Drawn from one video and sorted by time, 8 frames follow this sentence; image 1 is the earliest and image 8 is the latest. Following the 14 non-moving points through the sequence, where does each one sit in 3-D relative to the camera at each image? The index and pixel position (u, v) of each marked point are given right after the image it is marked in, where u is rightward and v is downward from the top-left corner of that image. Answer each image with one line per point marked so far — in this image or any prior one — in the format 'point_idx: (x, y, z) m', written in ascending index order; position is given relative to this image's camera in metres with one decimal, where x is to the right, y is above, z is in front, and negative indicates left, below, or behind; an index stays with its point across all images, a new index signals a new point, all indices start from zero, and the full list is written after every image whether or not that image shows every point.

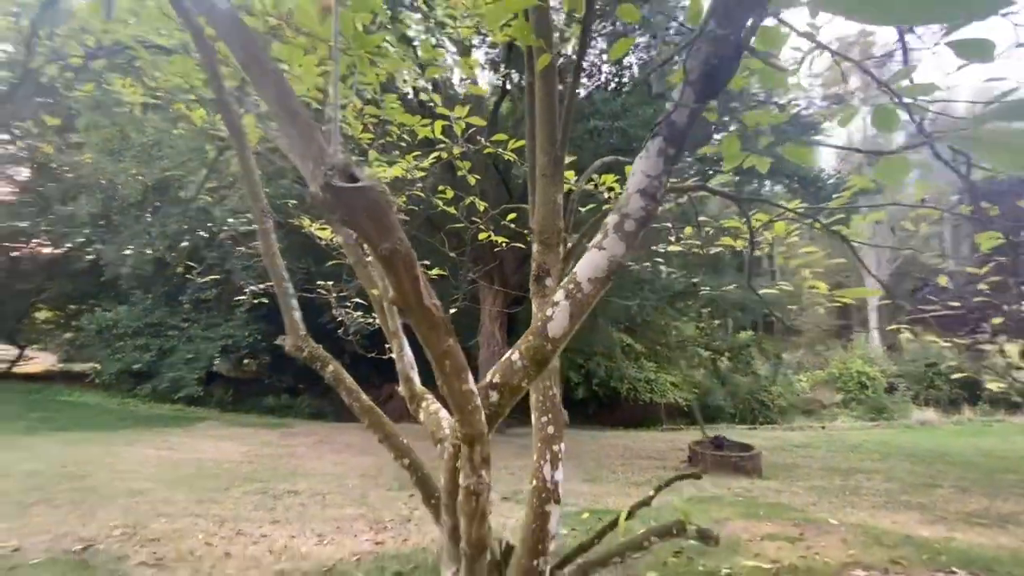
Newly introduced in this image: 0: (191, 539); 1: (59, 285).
0: (-3.3, -2.6, +5.0) m
1: (-14.5, +0.1, +15.5) m
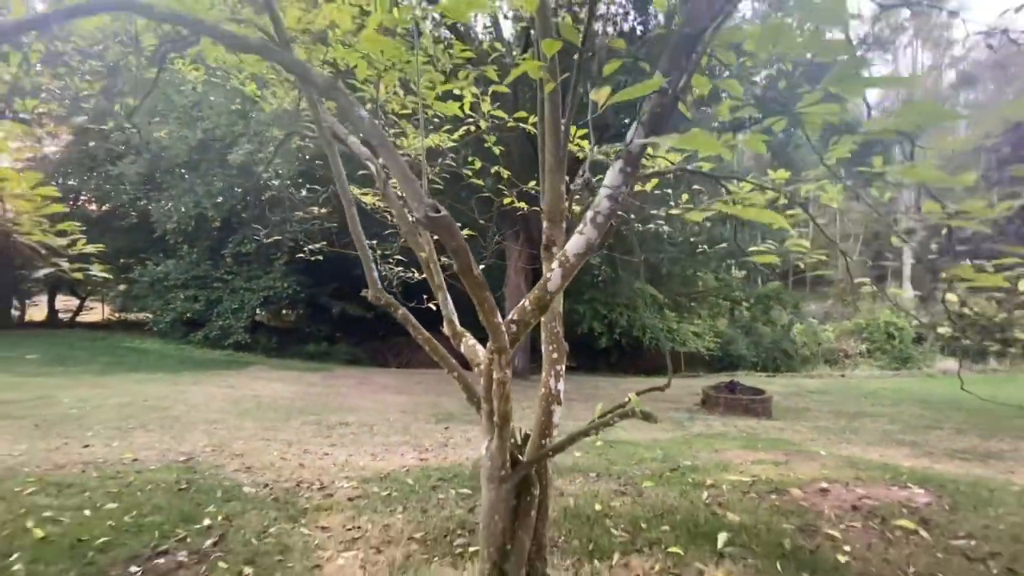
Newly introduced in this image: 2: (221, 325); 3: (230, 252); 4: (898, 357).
0: (-3.1, -2.1, +6.0) m
1: (-13.6, +1.6, +16.8) m
2: (-9.6, -1.2, +15.4) m
3: (-9.1, +1.1, +15.6) m
4: (+12.1, -2.1, +15.3) m
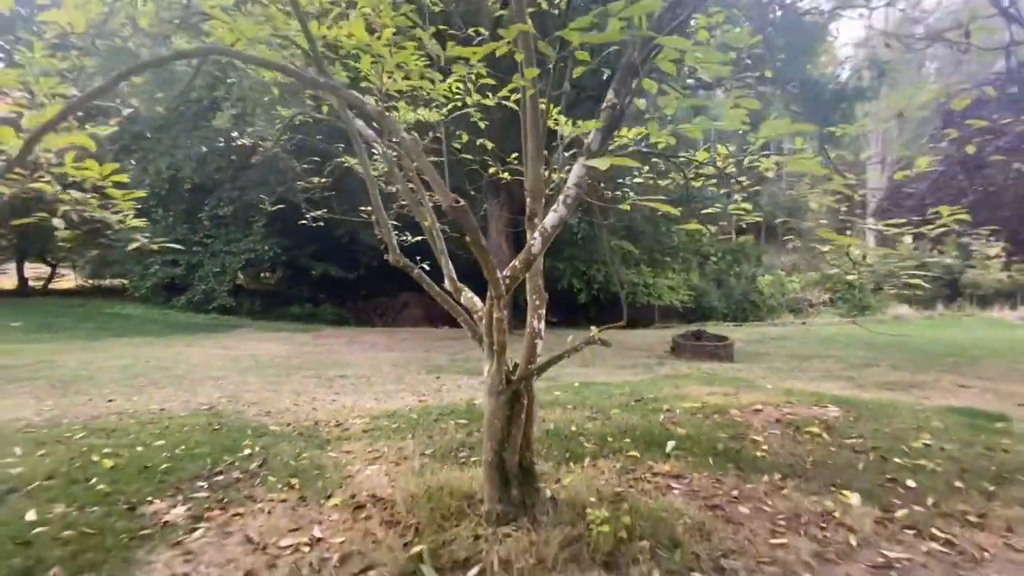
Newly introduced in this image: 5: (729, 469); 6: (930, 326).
0: (-3.2, -1.6, +6.7) m
1: (-14.3, +2.8, +16.7) m
2: (-10.1, 0.0, +15.7) m
3: (-9.7, +2.3, +15.8) m
4: (+11.5, -0.5, +16.6) m
5: (+1.6, -1.3, +3.5) m
6: (+12.7, -1.1, +14.5) m
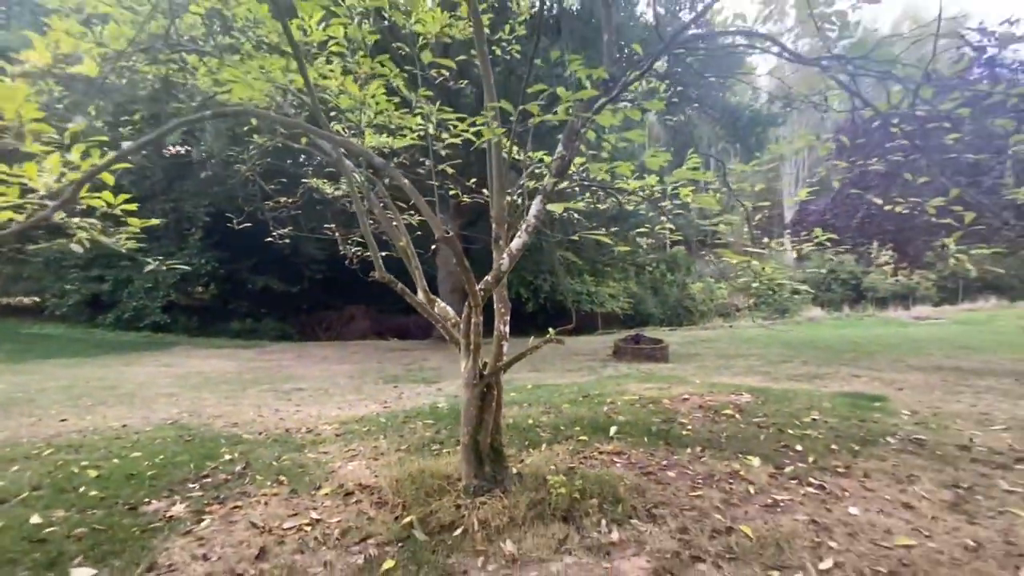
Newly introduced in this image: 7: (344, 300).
0: (-3.8, -1.8, +6.9) m
1: (-16.0, +2.2, +15.6) m
2: (-11.7, -0.5, +15.0) m
3: (-11.3, +1.8, +15.2) m
4: (+9.7, -0.7, +18.3) m
5: (+1.3, -1.4, +4.2) m
6: (+11.2, -1.2, +16.4) m
7: (-6.2, -0.4, +18.0) m
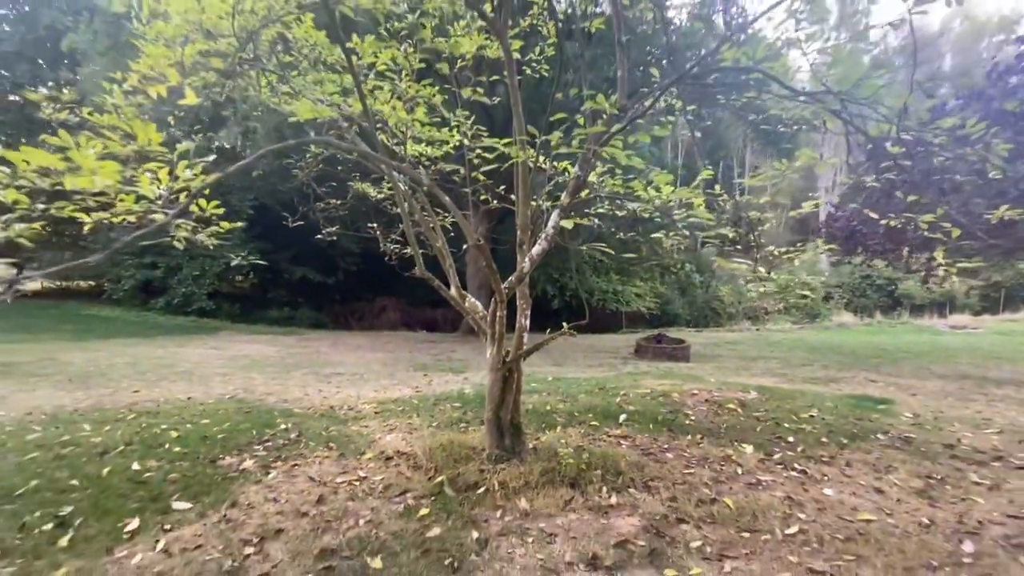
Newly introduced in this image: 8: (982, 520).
0: (-3.5, -1.6, +7.6) m
1: (-15.1, +2.7, +17.0) m
2: (-10.9, -0.1, +16.2) m
3: (-10.4, +2.2, +16.4) m
4: (+10.7, -0.9, +18.3) m
5: (+1.5, -1.4, +4.7) m
6: (+12.0, -1.4, +16.3) m
7: (-5.2, -0.1, +18.8) m
8: (+3.1, -1.5, +3.2) m
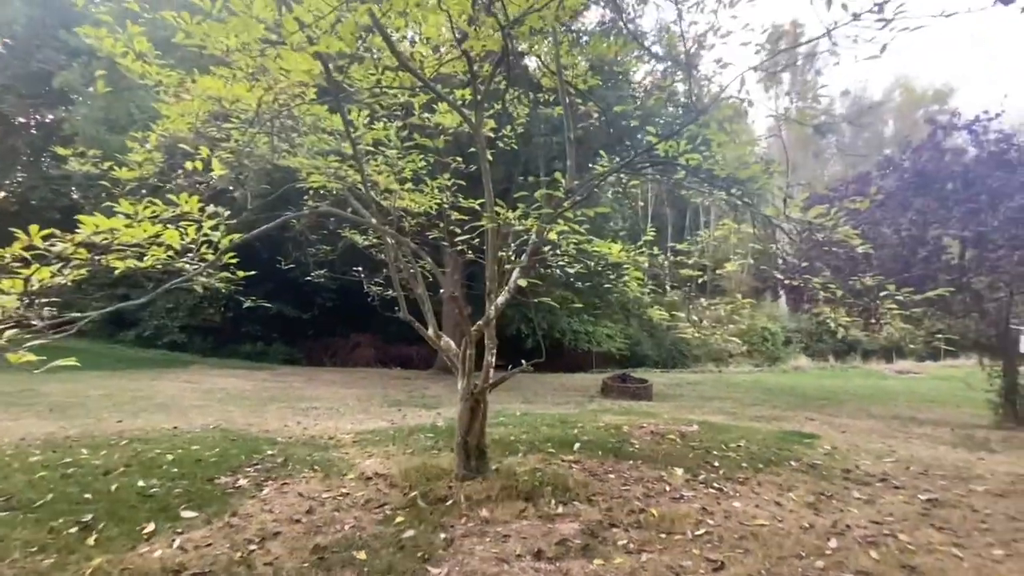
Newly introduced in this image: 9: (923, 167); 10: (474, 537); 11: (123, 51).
0: (-4.0, -2.3, +8.1) m
1: (-15.9, +1.6, +17.2) m
2: (-11.8, -1.2, +16.4) m
3: (-11.3, +1.1, +16.7) m
4: (+9.7, -2.7, +19.5) m
5: (+1.1, -1.9, +5.4) m
6: (+11.0, -3.1, +17.5) m
7: (-6.2, -1.6, +19.3) m
8: (+2.8, -1.9, +4.0) m
9: (+7.1, +2.1, +8.4) m
10: (-0.3, -1.9, +3.7) m
11: (-3.9, +2.4, +4.8) m
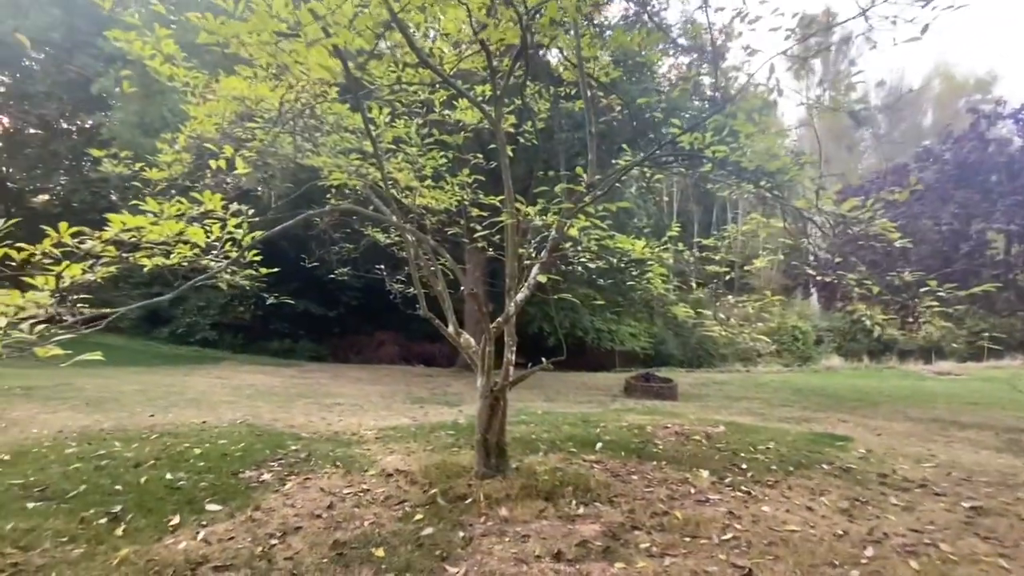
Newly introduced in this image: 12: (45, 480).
0: (-3.7, -2.2, +8.2) m
1: (-15.2, +1.7, +17.9) m
2: (-11.0, -1.2, +16.9) m
3: (-10.5, +1.1, +17.2) m
4: (+10.5, -2.6, +18.9) m
5: (+1.3, -1.9, +5.3) m
6: (+11.8, -3.0, +16.9) m
7: (-5.4, -1.5, +19.5) m
8: (+2.9, -1.9, +3.8) m
9: (+7.5, +2.2, +8.0) m
10: (-0.1, -1.9, +3.6) m
11: (-3.7, +2.4, +4.9) m
12: (-4.4, -1.8, +4.6) m
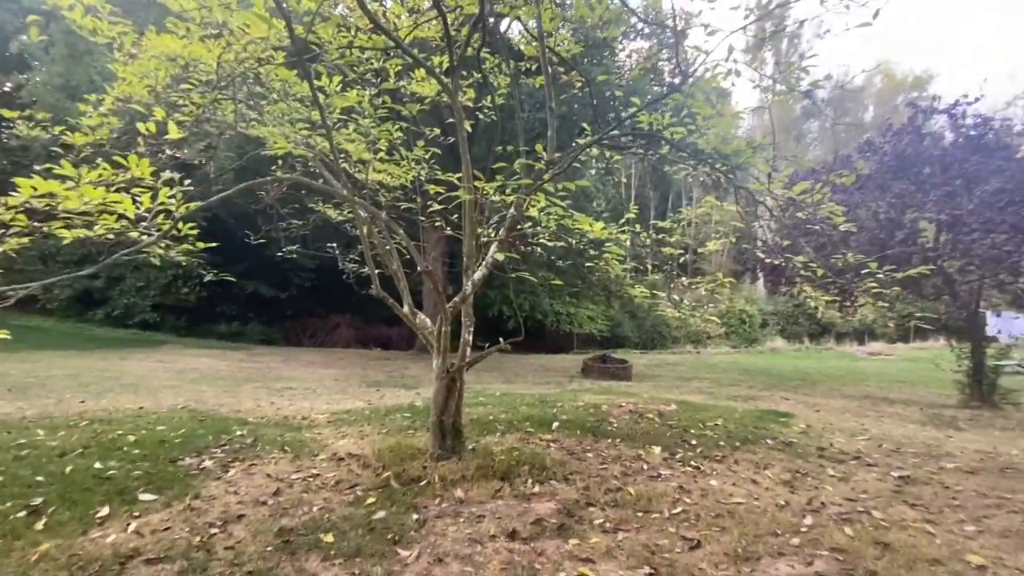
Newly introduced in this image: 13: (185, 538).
0: (-4.4, -1.9, +7.8) m
1: (-16.6, +2.4, +16.4) m
2: (-12.4, -0.5, +15.8) m
3: (-11.9, +1.8, +16.1) m
4: (+8.9, -1.9, +19.7) m
5: (+0.8, -1.6, +5.4) m
6: (+10.3, -2.5, +17.8) m
7: (-7.0, -0.8, +18.9) m
8: (+2.6, -1.8, +4.0) m
9: (+6.8, +2.4, +8.4) m
10: (-0.5, -1.7, +3.6) m
11: (-4.1, +2.6, +4.5) m
12: (-4.8, -1.6, +4.2) m
13: (-2.2, -1.7, +3.3) m
